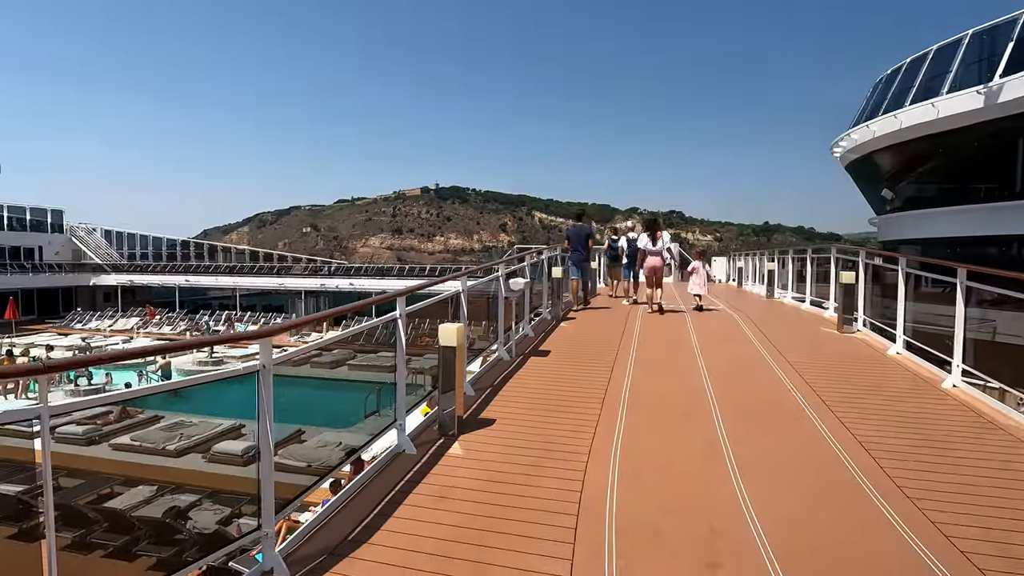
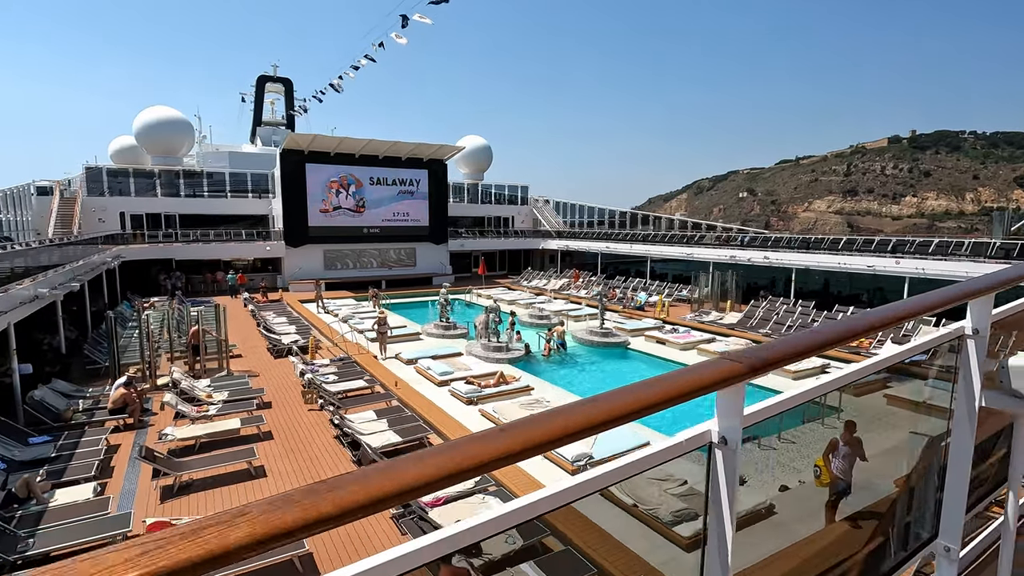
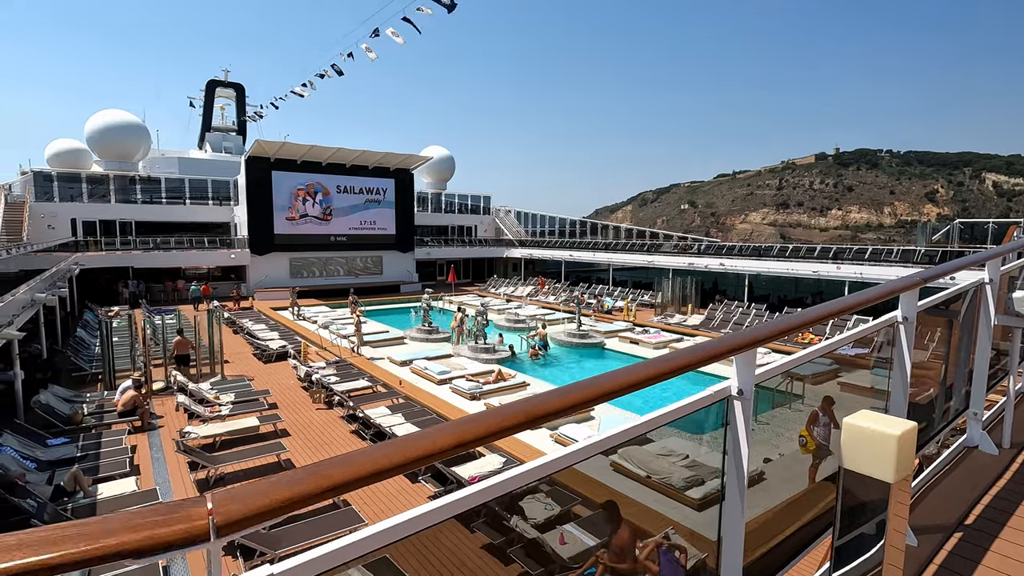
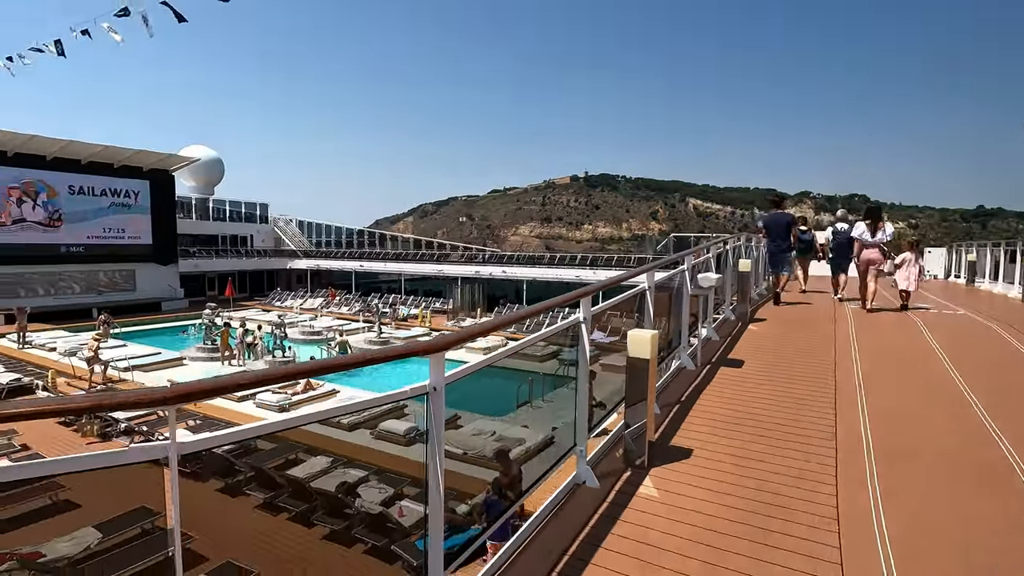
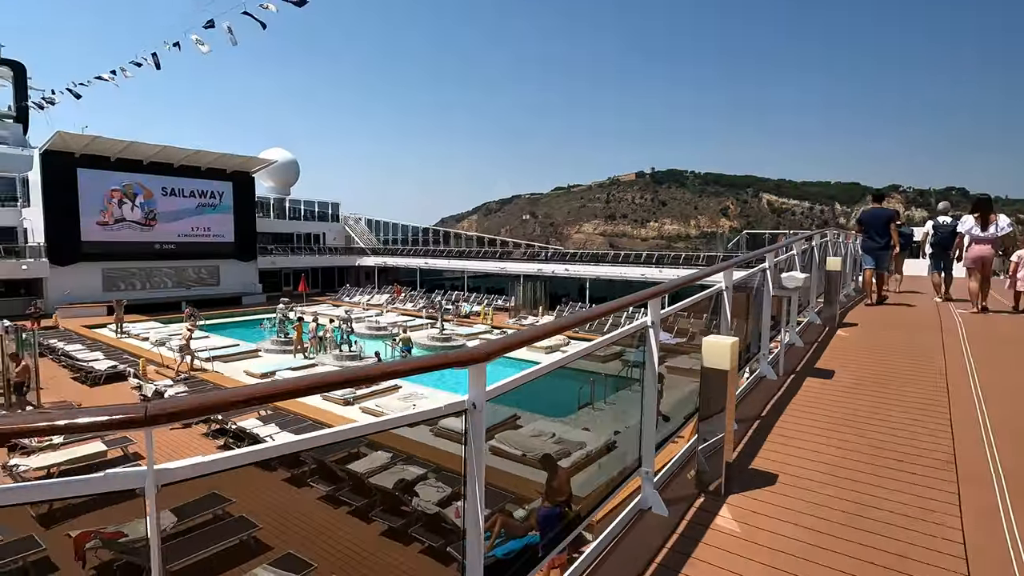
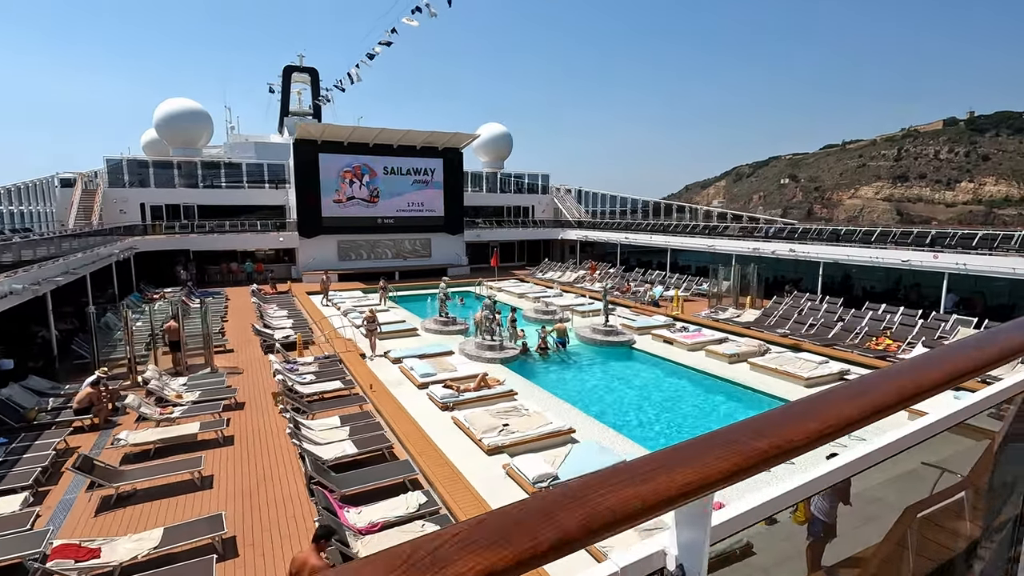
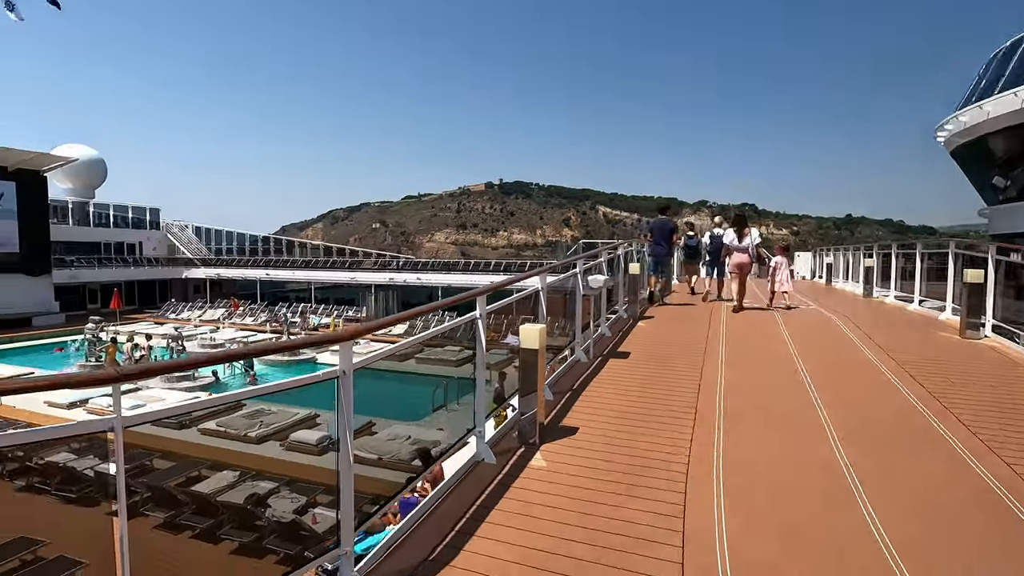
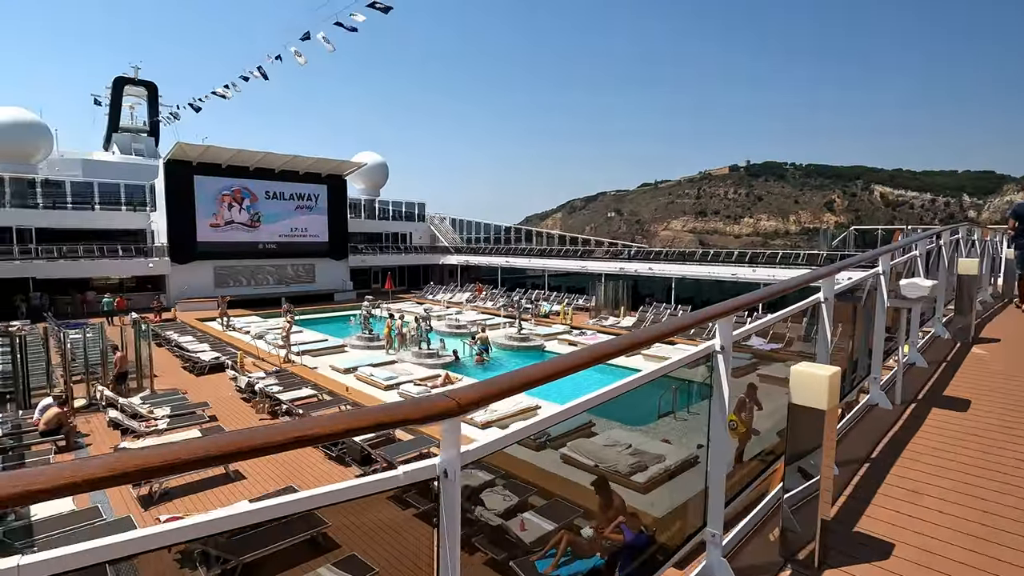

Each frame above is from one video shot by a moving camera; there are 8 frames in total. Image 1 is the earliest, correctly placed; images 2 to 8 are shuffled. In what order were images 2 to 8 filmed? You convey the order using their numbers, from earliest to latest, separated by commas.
7, 4, 5, 8, 3, 2, 6
